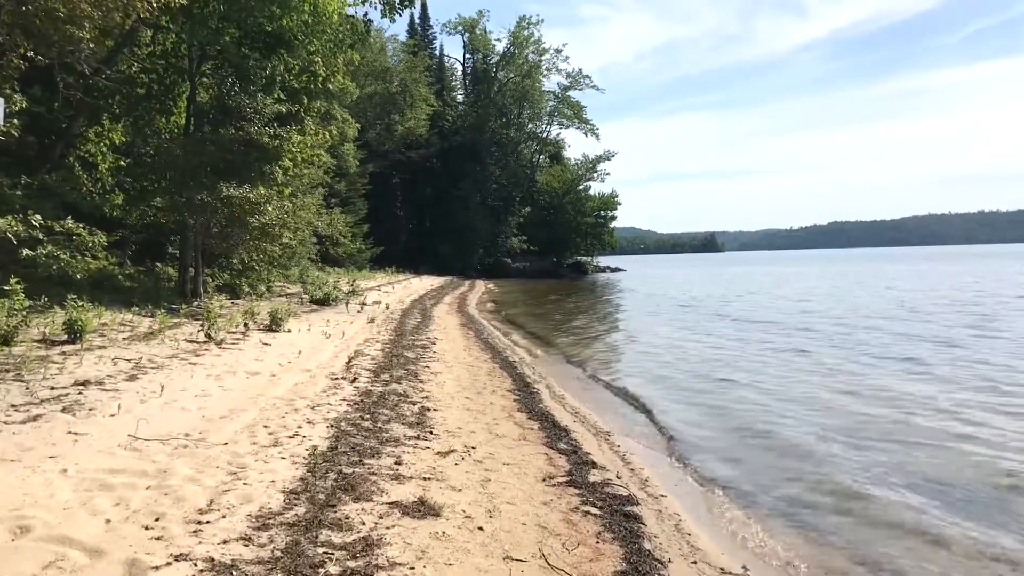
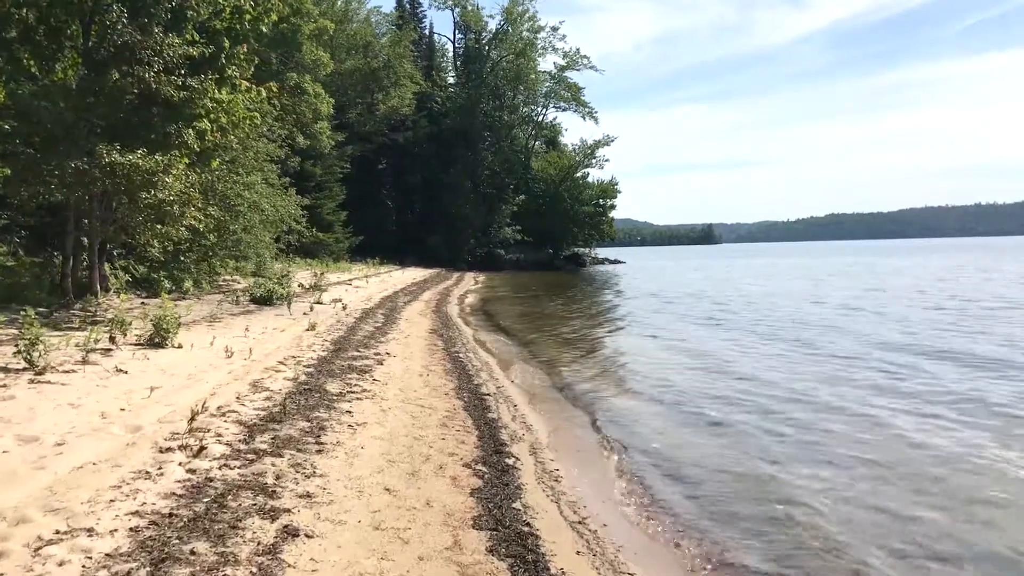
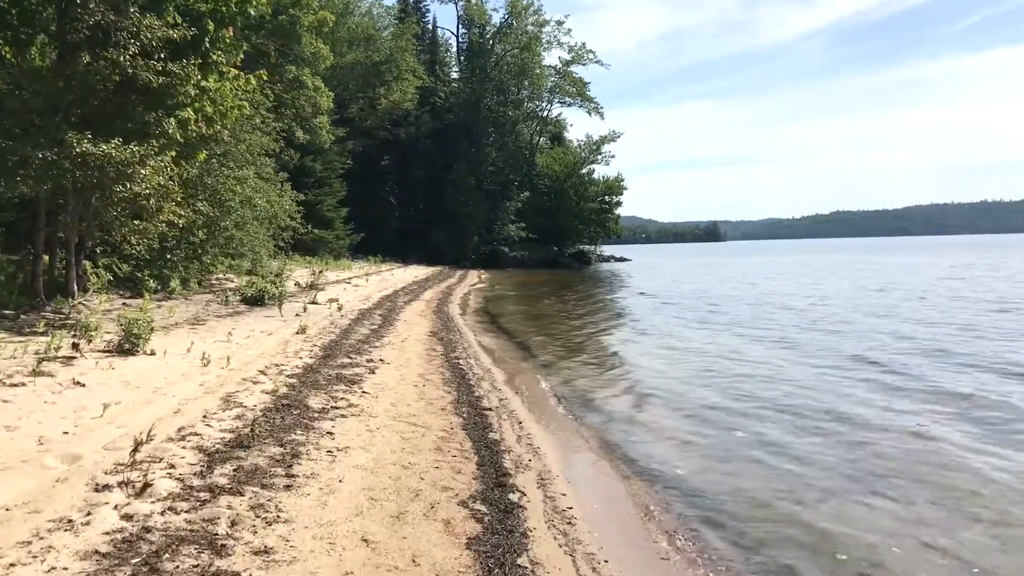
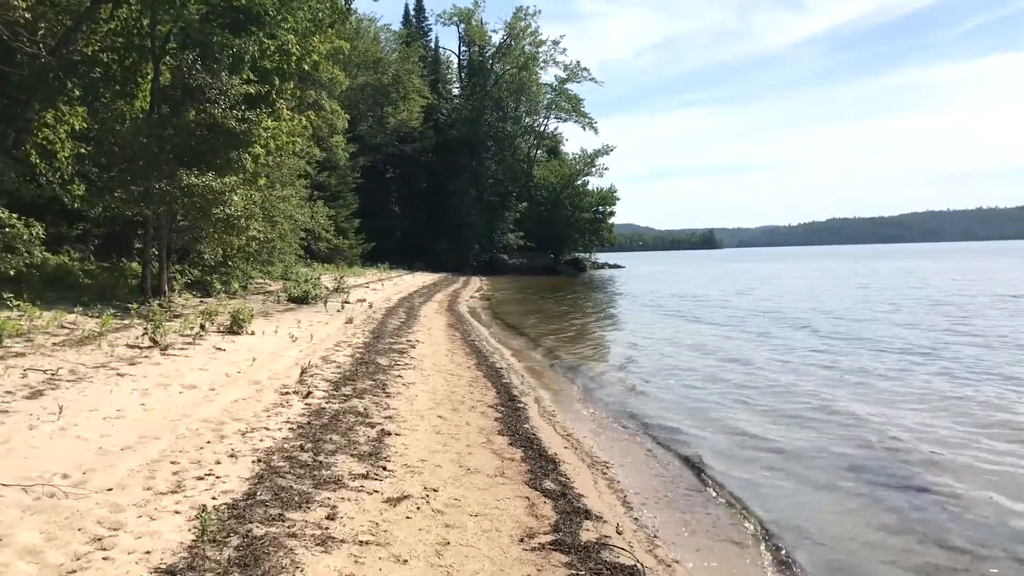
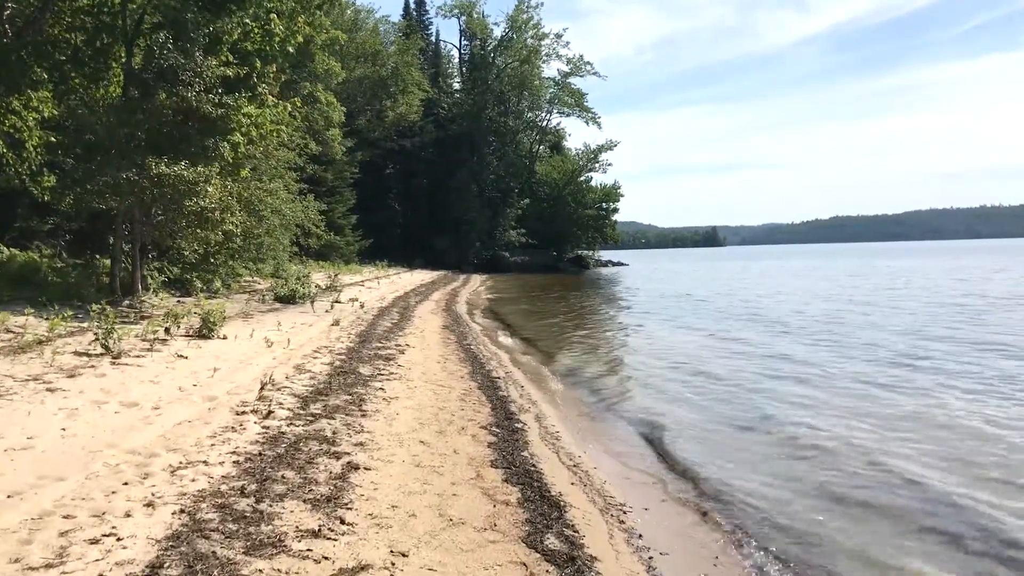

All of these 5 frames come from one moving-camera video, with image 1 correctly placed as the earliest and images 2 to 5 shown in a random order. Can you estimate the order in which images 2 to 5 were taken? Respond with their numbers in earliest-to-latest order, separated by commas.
4, 5, 2, 3
